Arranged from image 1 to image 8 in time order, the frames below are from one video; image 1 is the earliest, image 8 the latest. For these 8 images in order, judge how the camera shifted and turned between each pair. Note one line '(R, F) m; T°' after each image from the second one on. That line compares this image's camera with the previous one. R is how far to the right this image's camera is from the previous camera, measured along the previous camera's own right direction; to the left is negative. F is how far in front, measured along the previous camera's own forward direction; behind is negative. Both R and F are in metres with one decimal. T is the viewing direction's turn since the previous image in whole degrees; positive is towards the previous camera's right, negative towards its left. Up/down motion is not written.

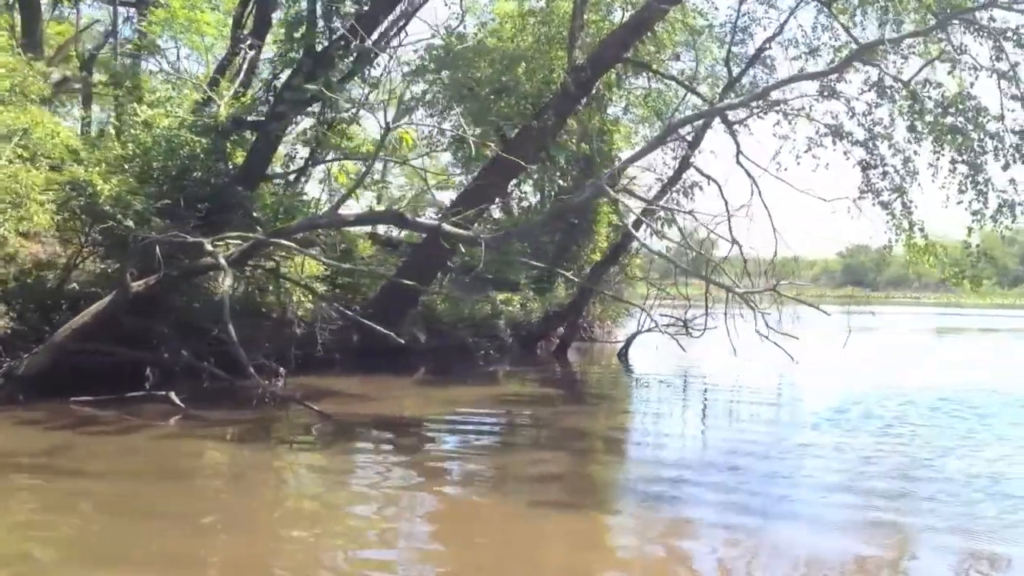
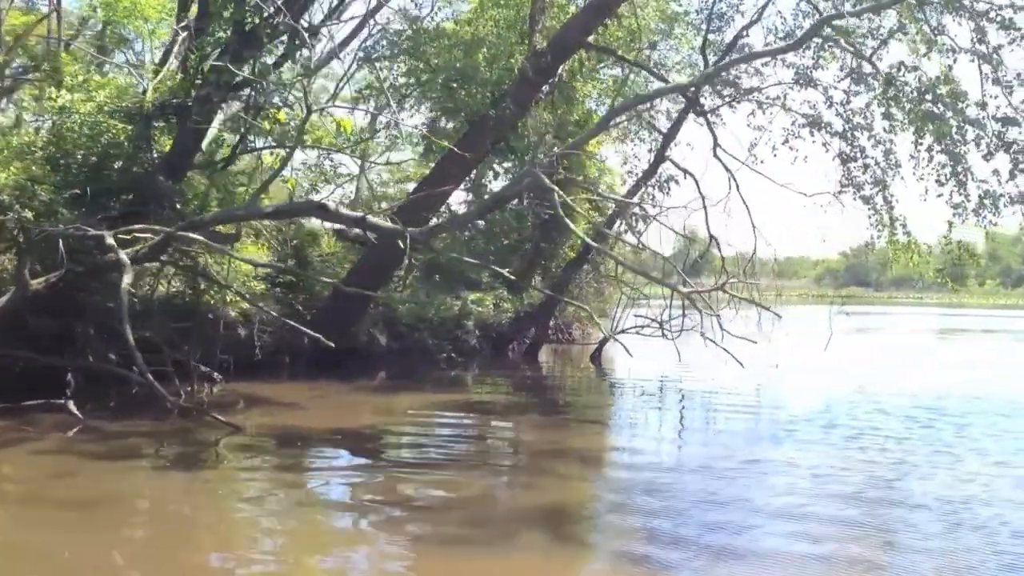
(+0.3, +0.4) m; 0°
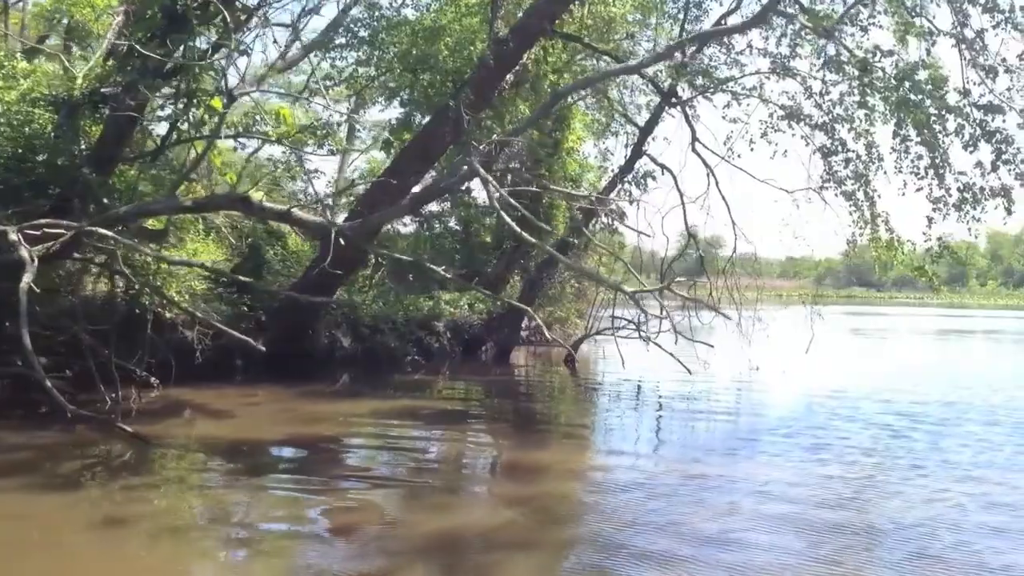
(+0.3, +0.4) m; 0°
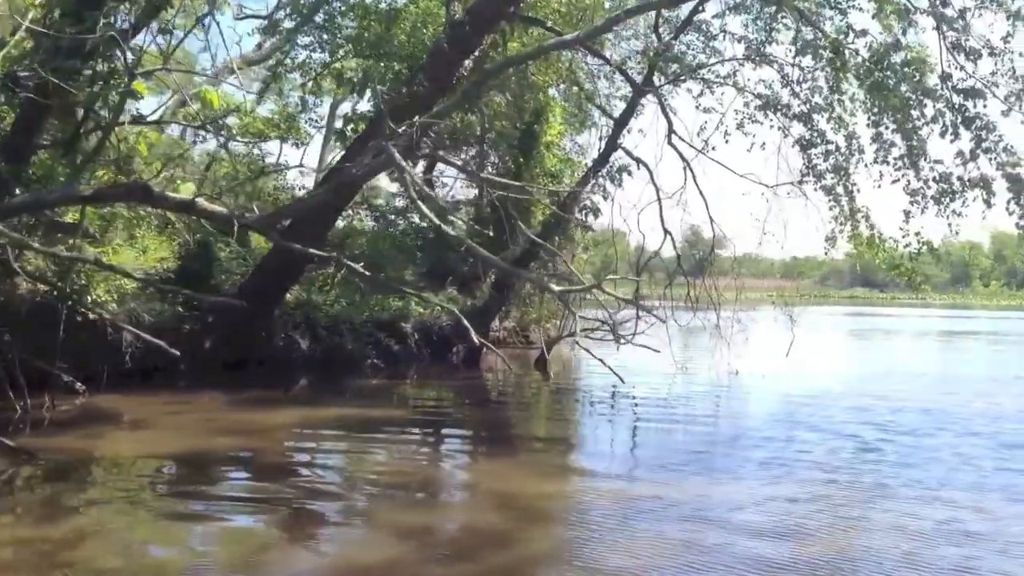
(+0.3, +0.4) m; 0°
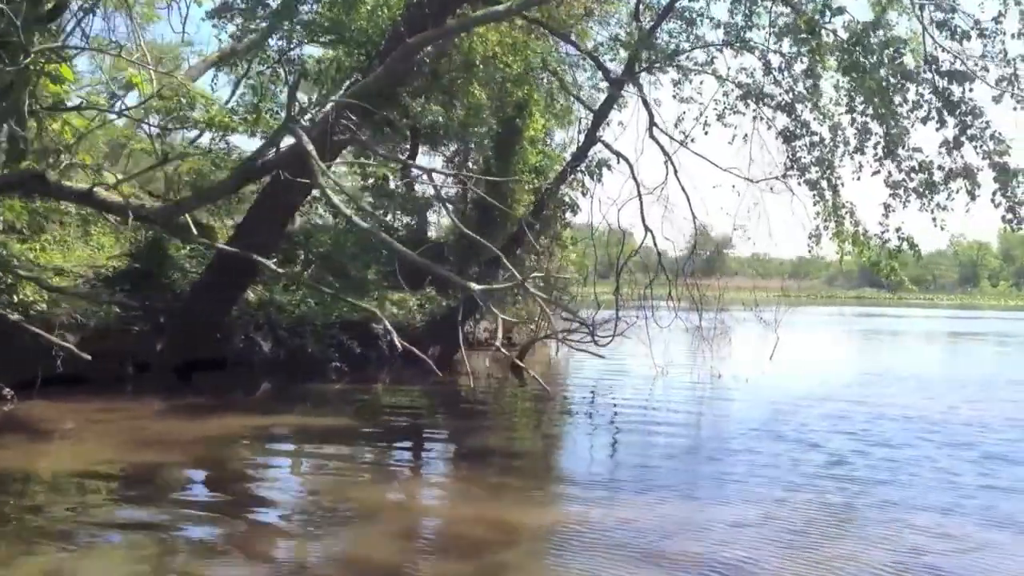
(+0.2, +0.4) m; 0°
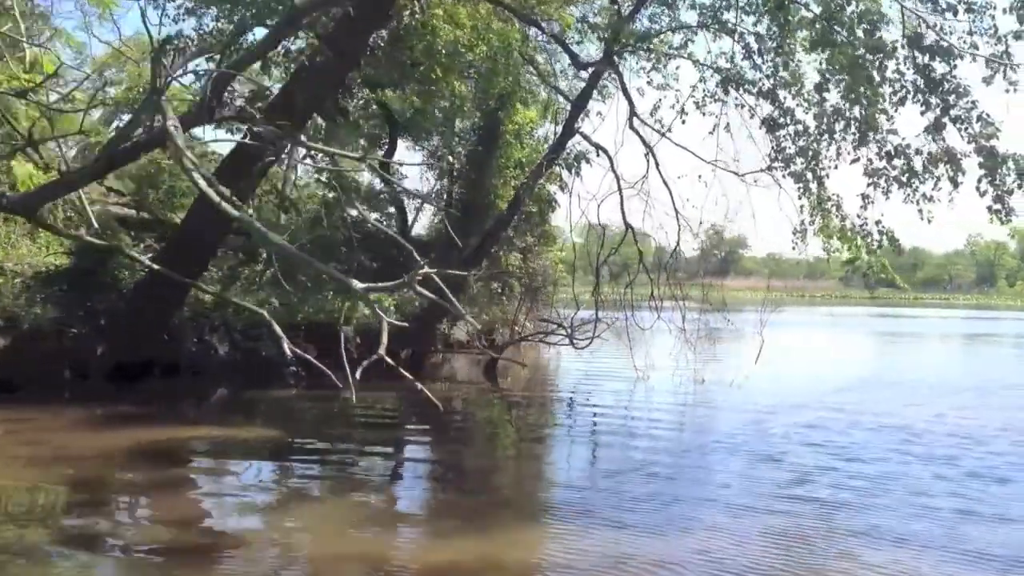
(+0.3, +0.4) m; 0°
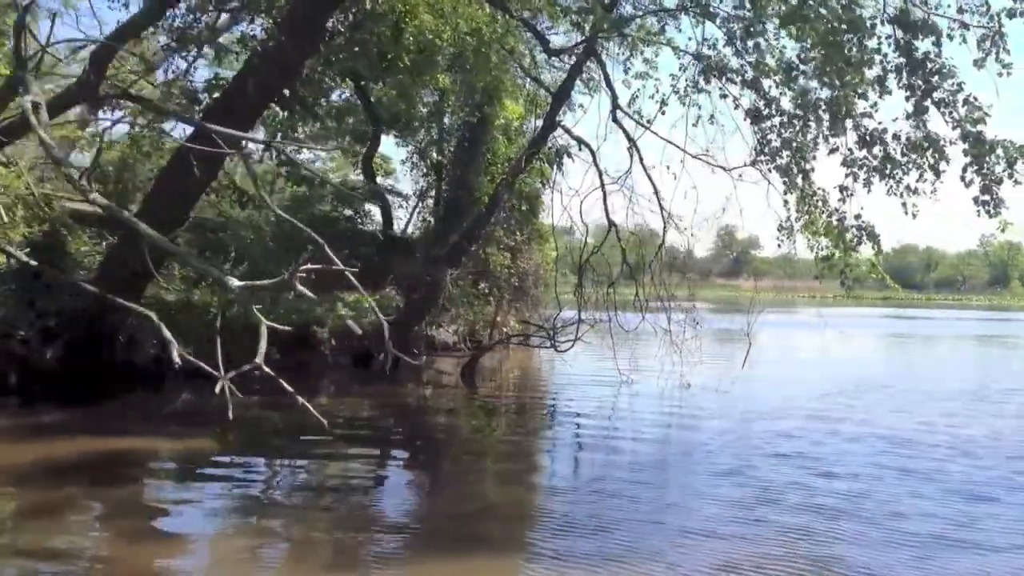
(+0.1, +0.3) m; 0°
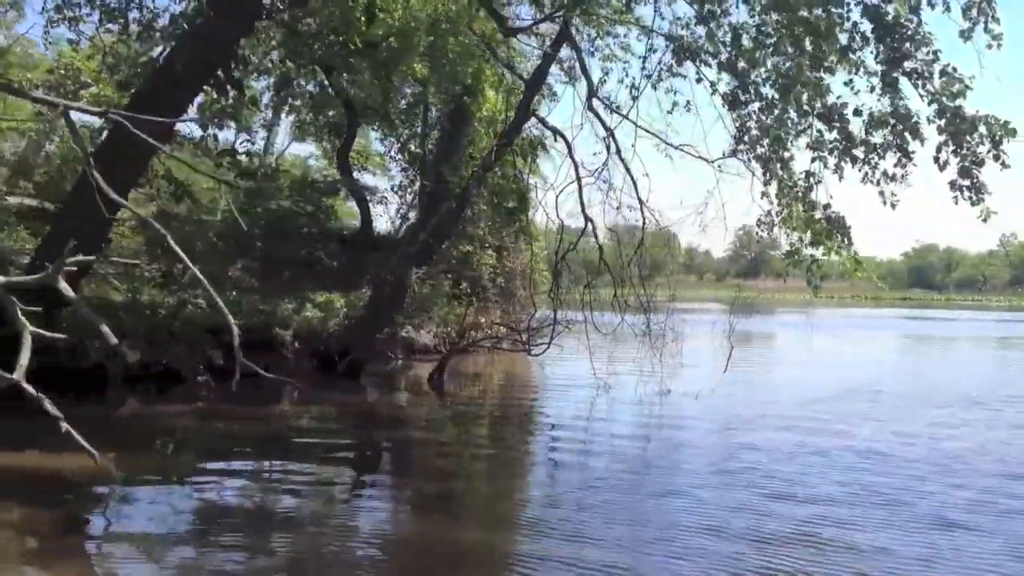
(-0.1, +0.3) m; +2°
